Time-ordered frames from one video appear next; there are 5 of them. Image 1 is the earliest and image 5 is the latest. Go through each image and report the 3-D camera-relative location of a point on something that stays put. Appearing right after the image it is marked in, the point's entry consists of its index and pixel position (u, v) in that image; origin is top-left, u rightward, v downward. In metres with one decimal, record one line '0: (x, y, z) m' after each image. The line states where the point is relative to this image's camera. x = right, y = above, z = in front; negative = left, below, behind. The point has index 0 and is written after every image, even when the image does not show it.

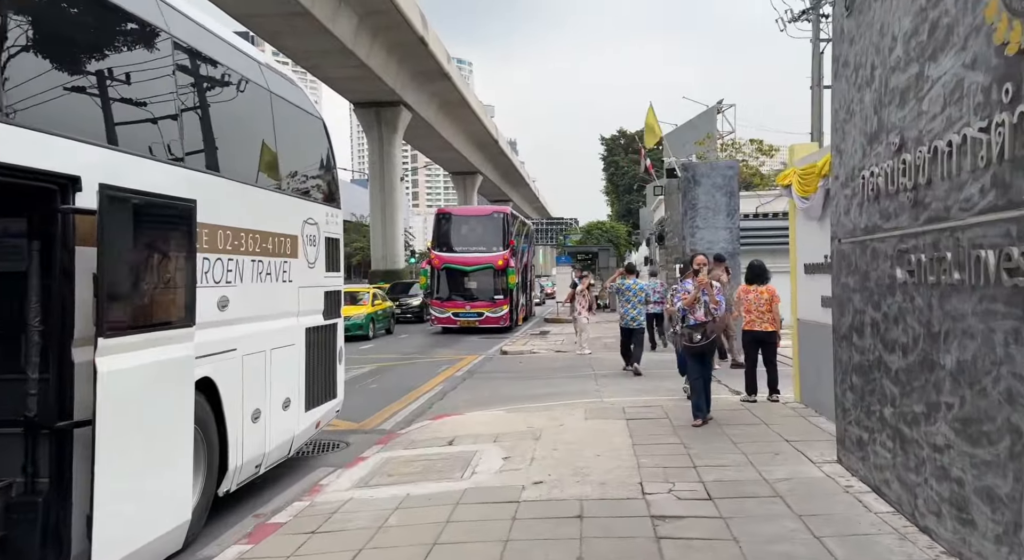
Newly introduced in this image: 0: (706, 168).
0: (+4.0, +2.3, +14.6) m
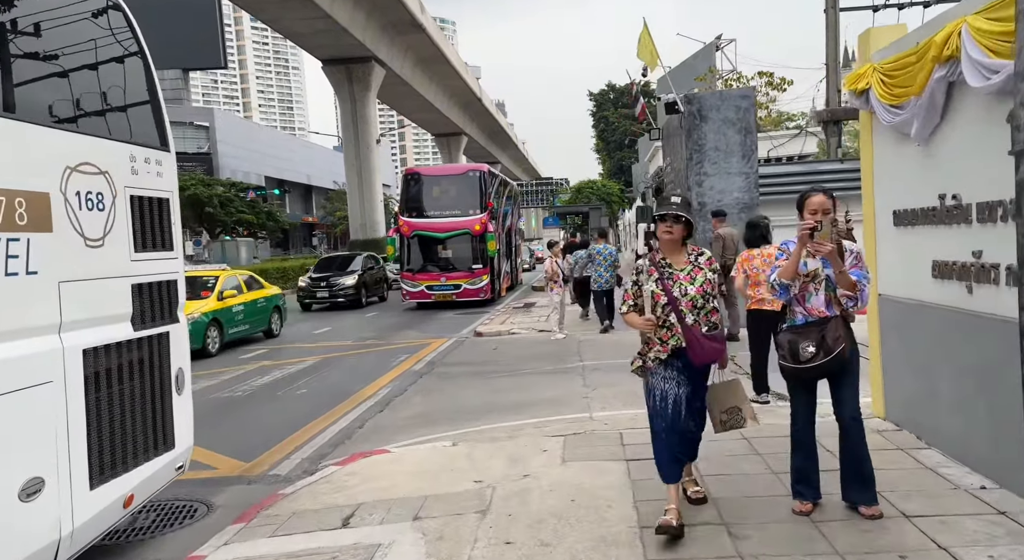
0: (+3.4, +3.0, +11.8) m
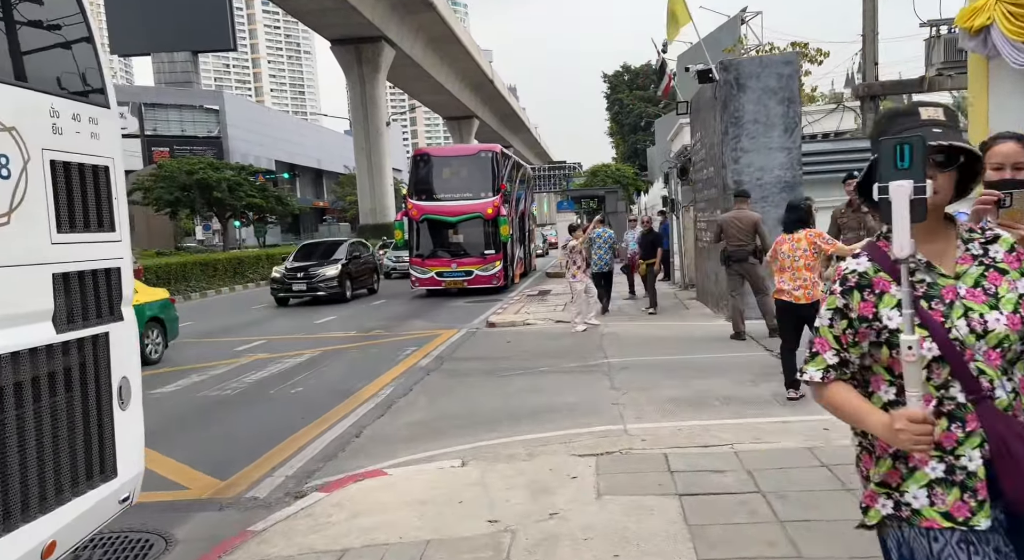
0: (+3.6, +3.2, +10.6) m
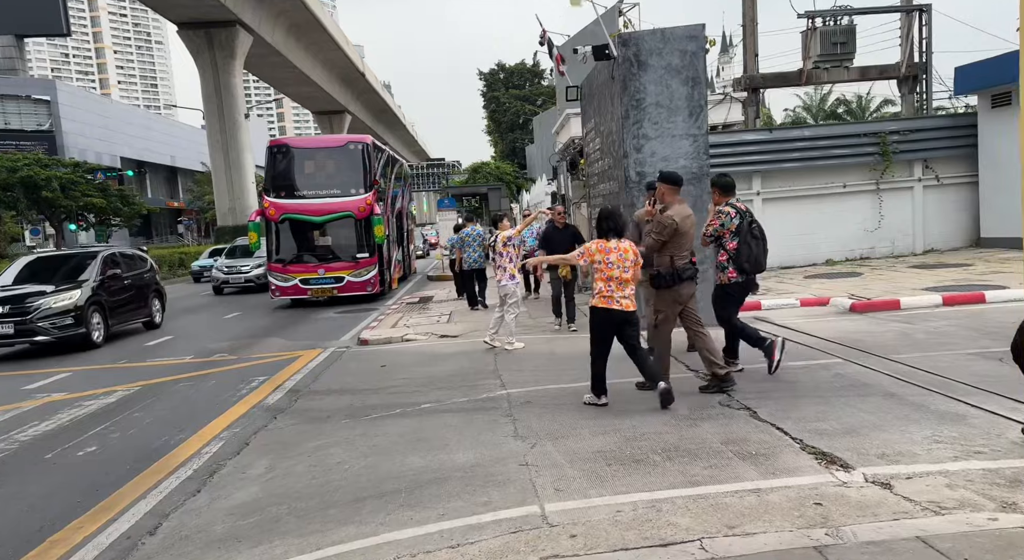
0: (+1.9, +3.2, +9.4) m
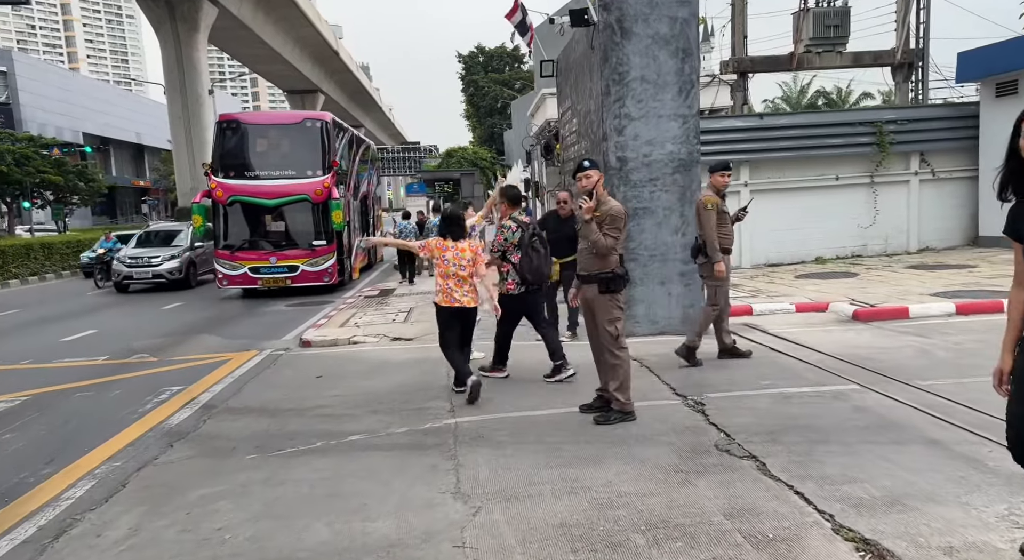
0: (+1.5, +3.2, +8.1) m
